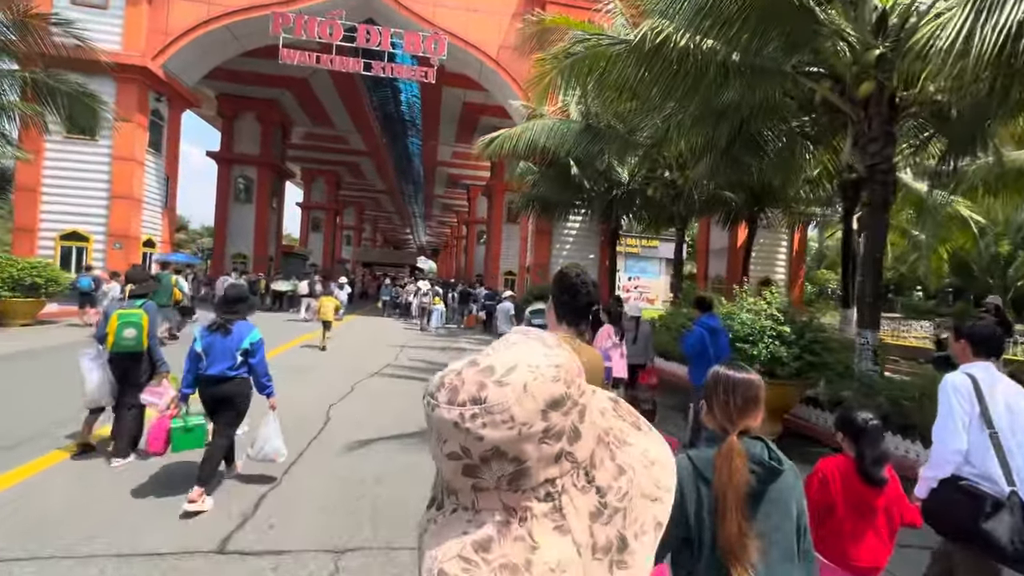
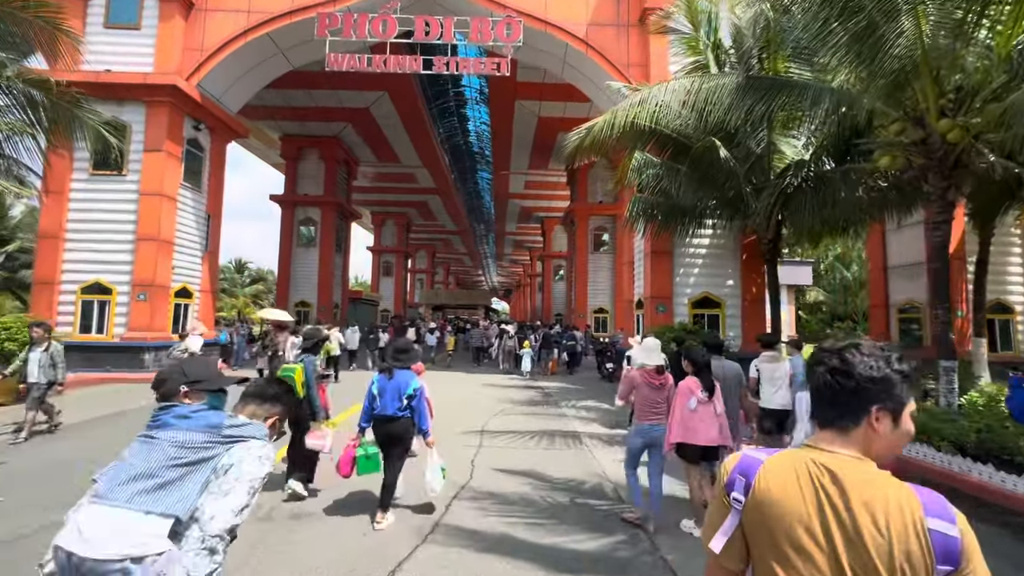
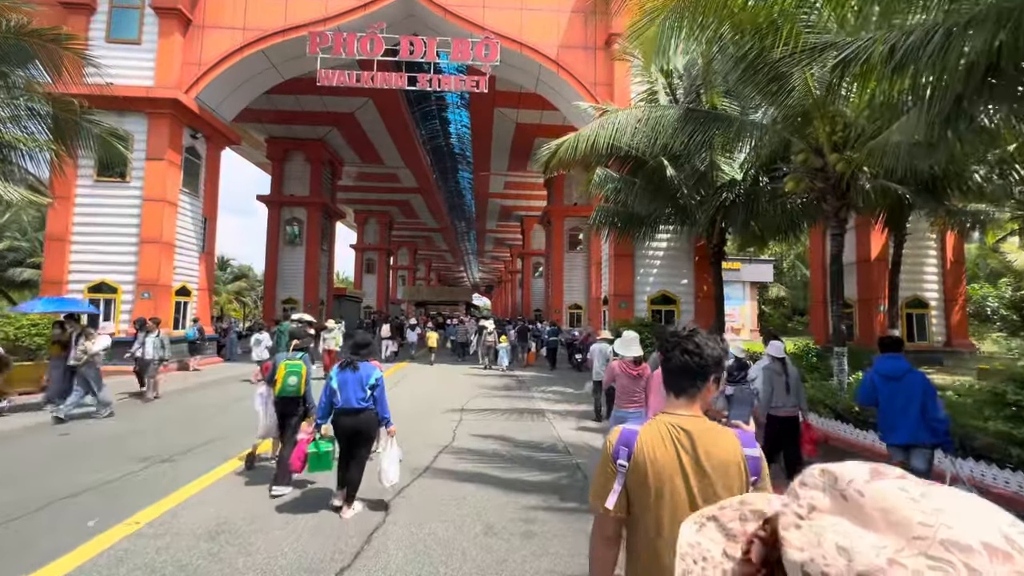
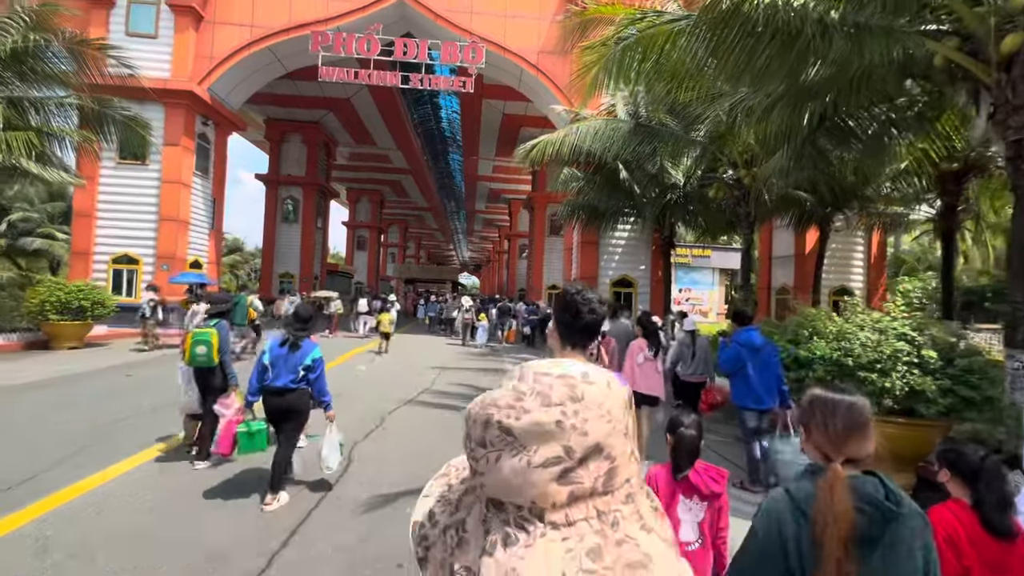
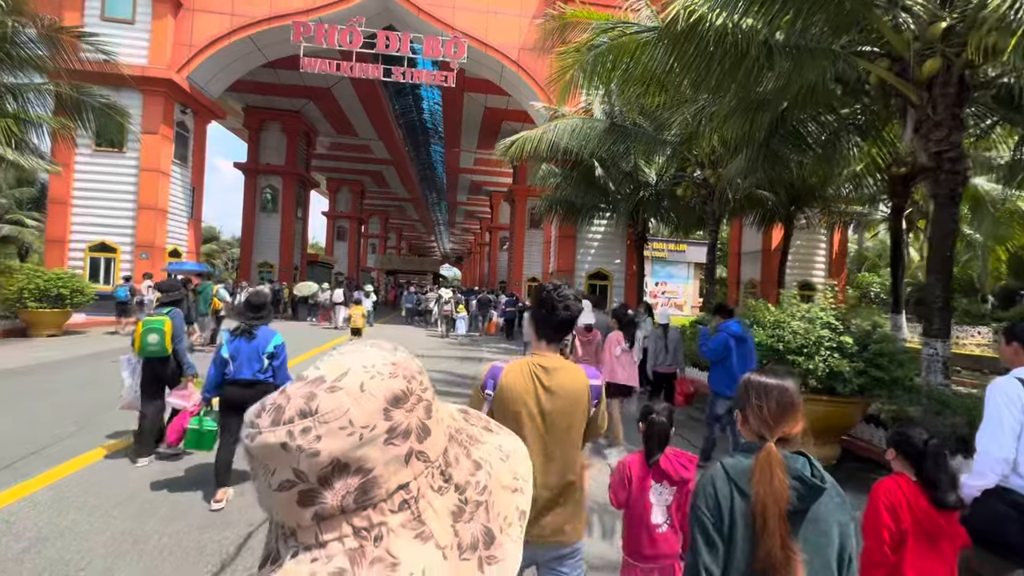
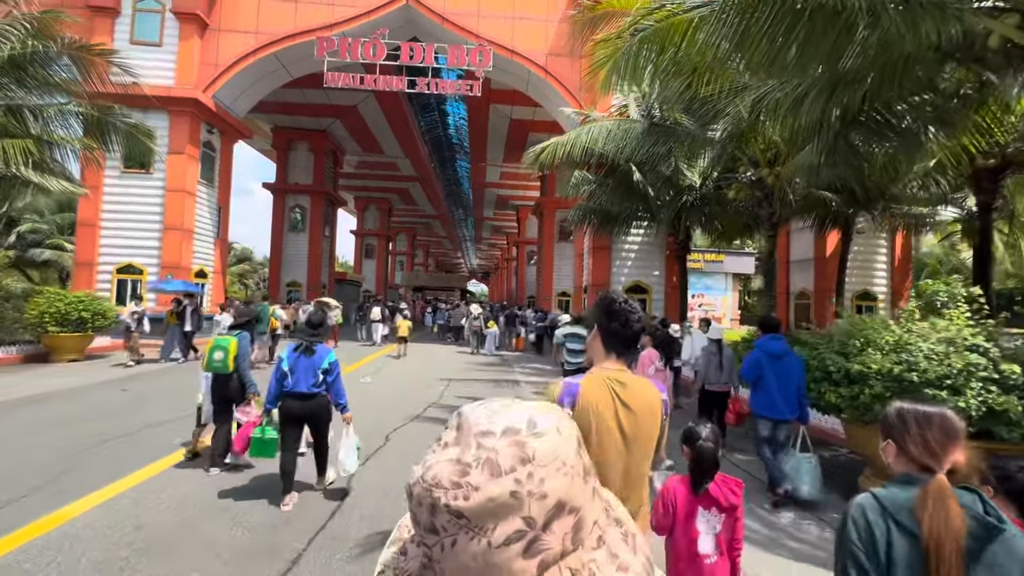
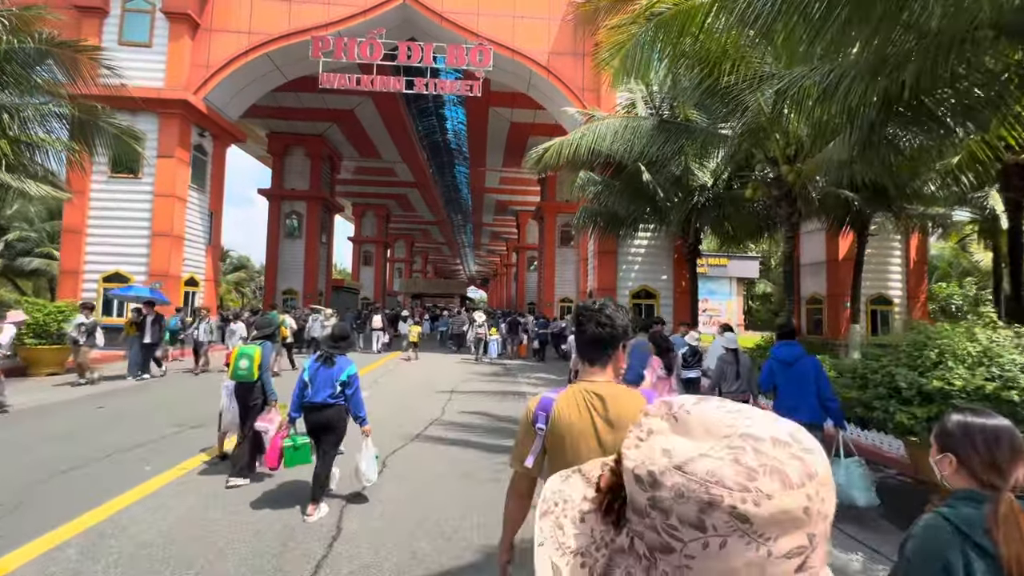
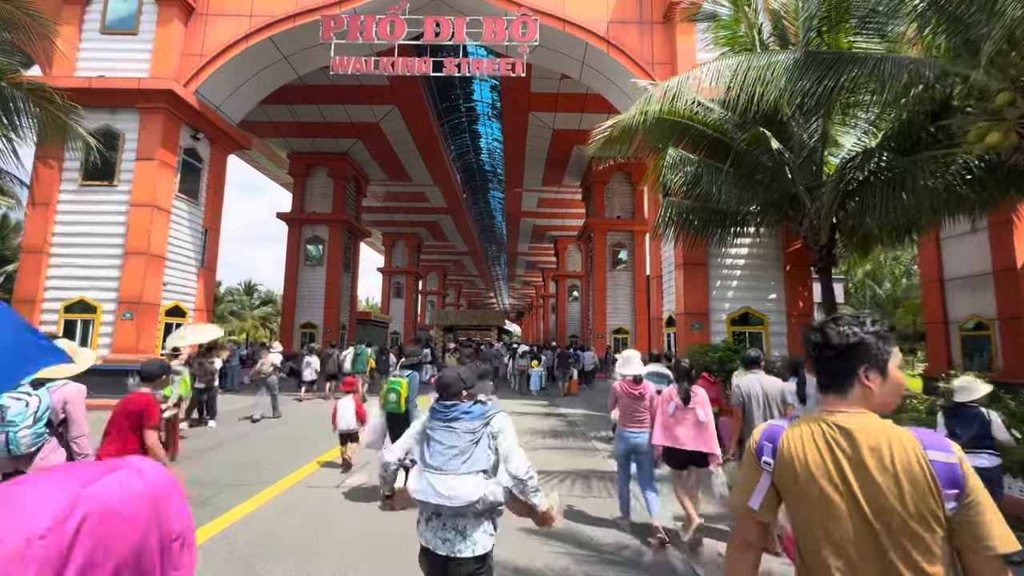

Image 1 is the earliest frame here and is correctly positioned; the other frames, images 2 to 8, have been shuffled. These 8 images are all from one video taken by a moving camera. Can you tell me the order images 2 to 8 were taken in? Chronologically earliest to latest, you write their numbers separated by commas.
5, 4, 6, 7, 3, 2, 8
